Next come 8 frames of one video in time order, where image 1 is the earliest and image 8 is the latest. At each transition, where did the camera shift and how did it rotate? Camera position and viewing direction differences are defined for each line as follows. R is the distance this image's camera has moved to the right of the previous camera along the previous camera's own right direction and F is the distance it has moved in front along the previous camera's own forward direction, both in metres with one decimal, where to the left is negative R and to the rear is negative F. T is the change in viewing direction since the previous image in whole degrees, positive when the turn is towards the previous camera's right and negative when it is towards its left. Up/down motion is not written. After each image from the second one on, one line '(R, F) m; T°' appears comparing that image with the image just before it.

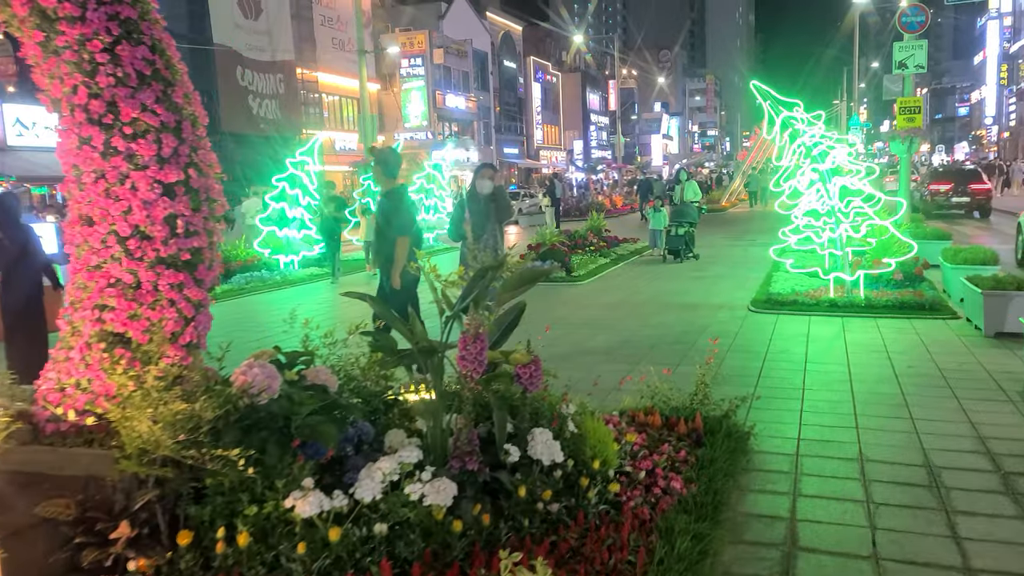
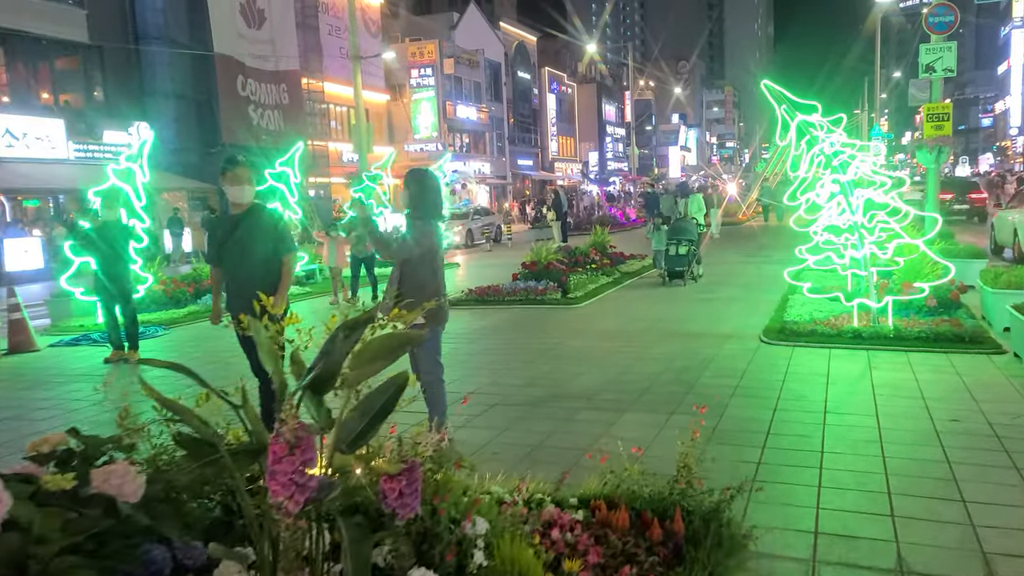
(+0.4, +1.2) m; -1°
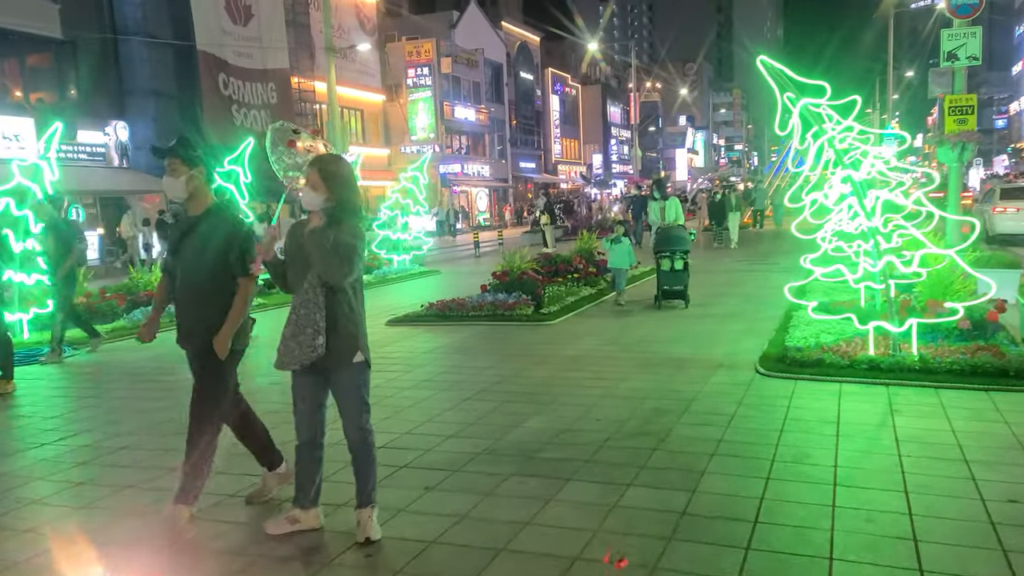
(+0.5, +1.6) m; -1°
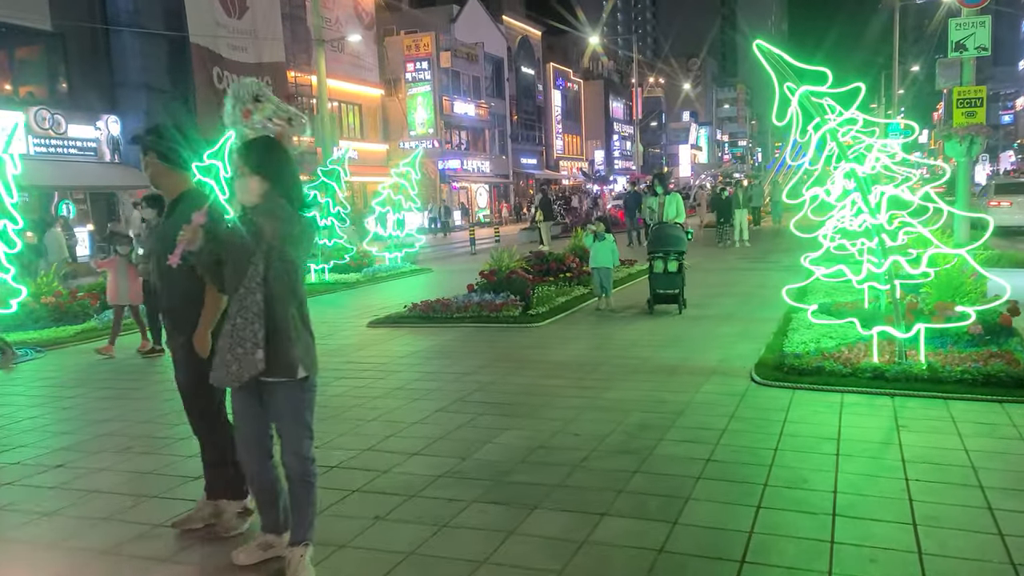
(+0.2, +0.5) m; 0°
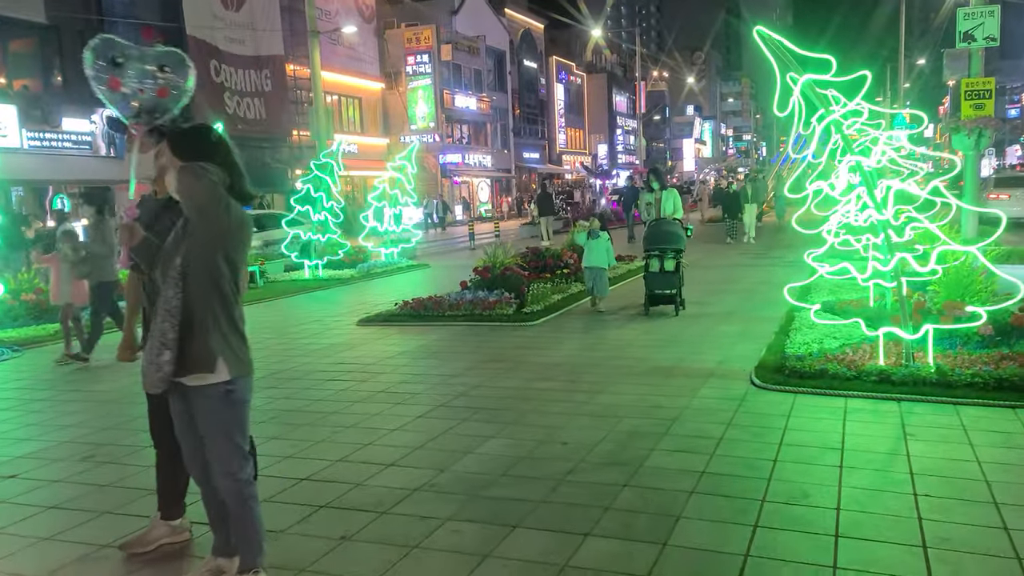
(+0.1, +0.3) m; 0°
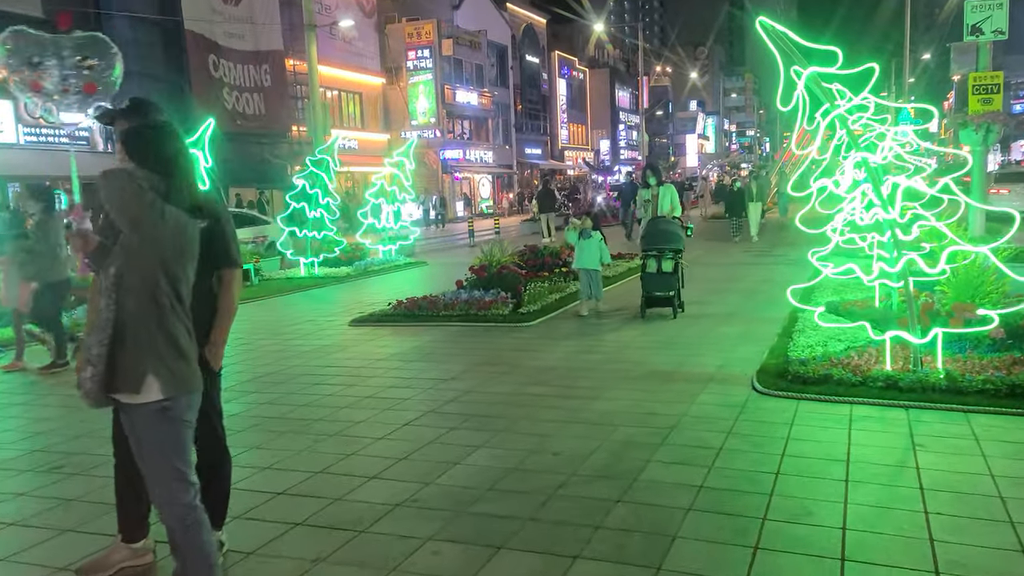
(+0.1, +0.2) m; 0°
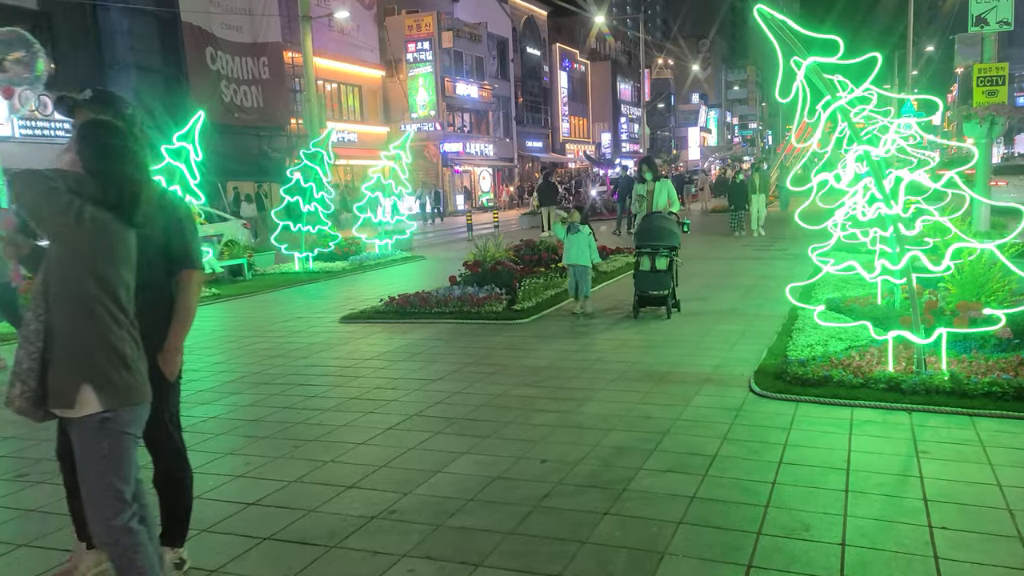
(+0.1, +0.2) m; 0°
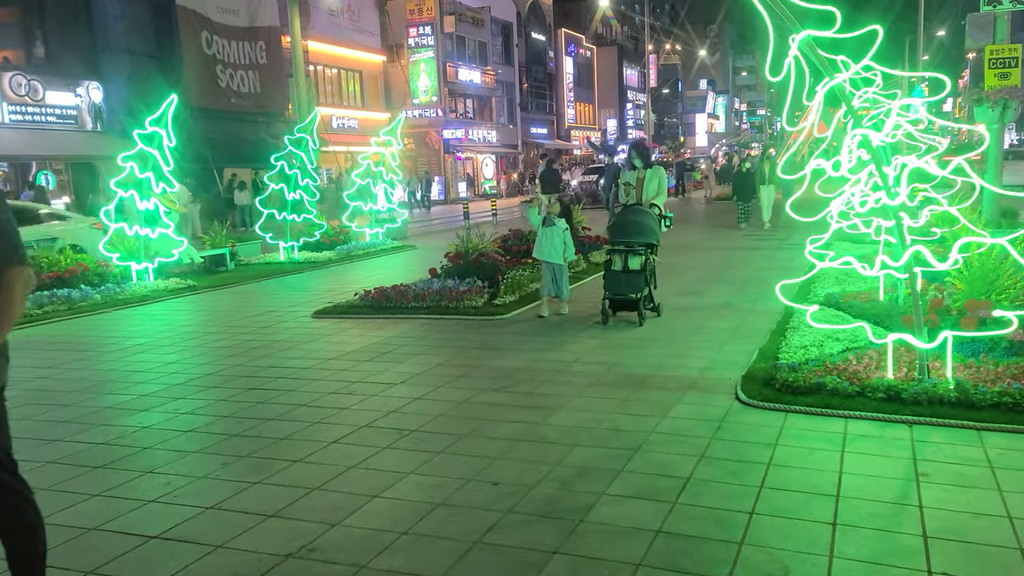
(+0.3, +0.5) m; -1°
